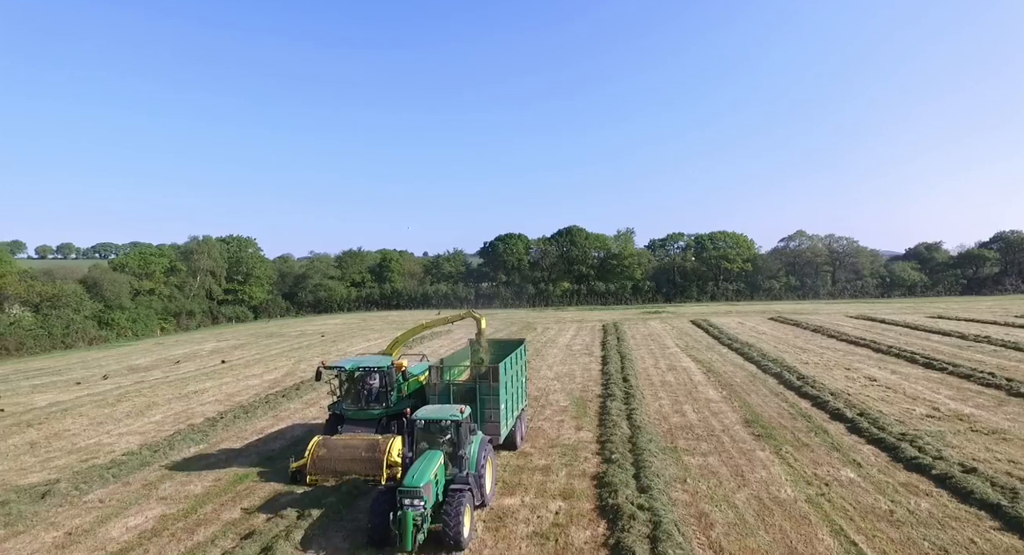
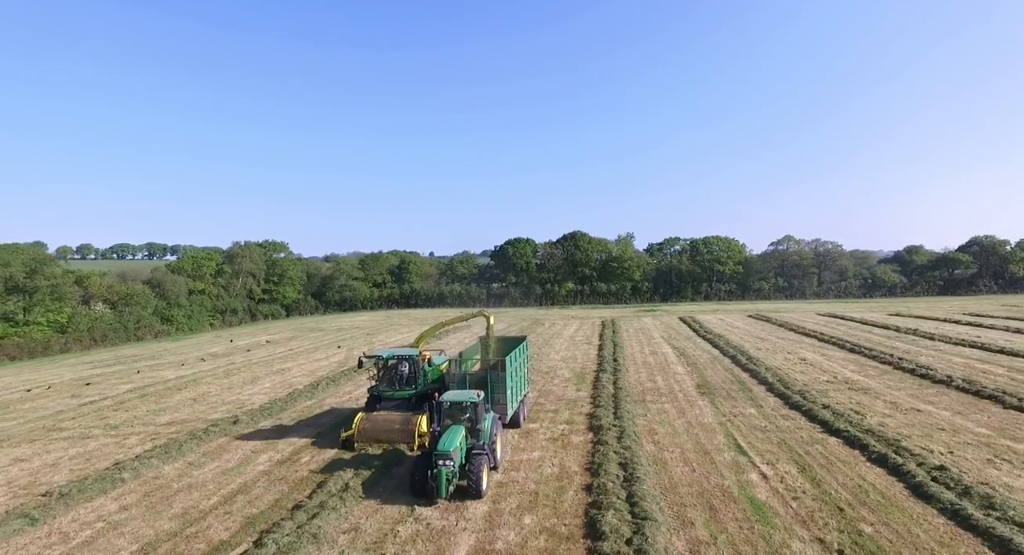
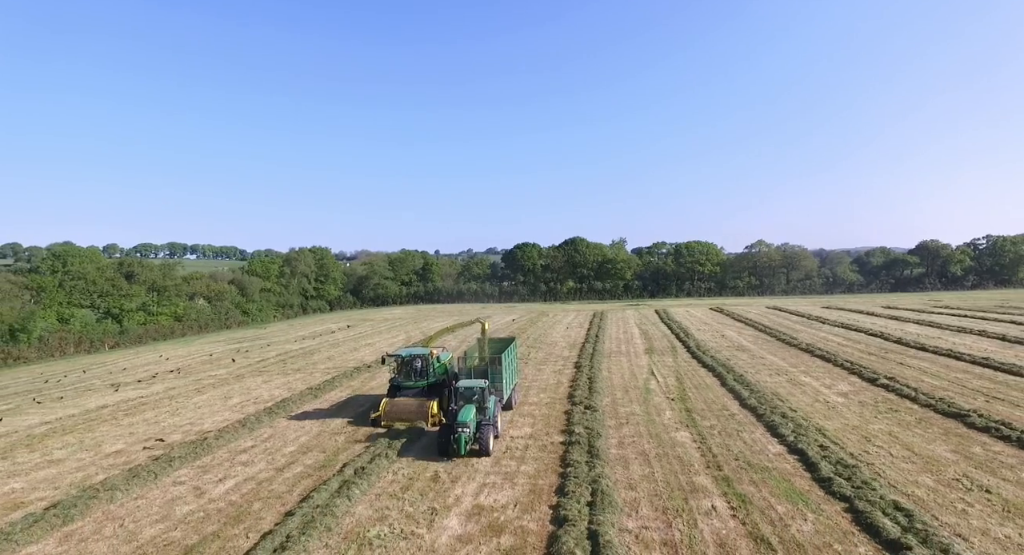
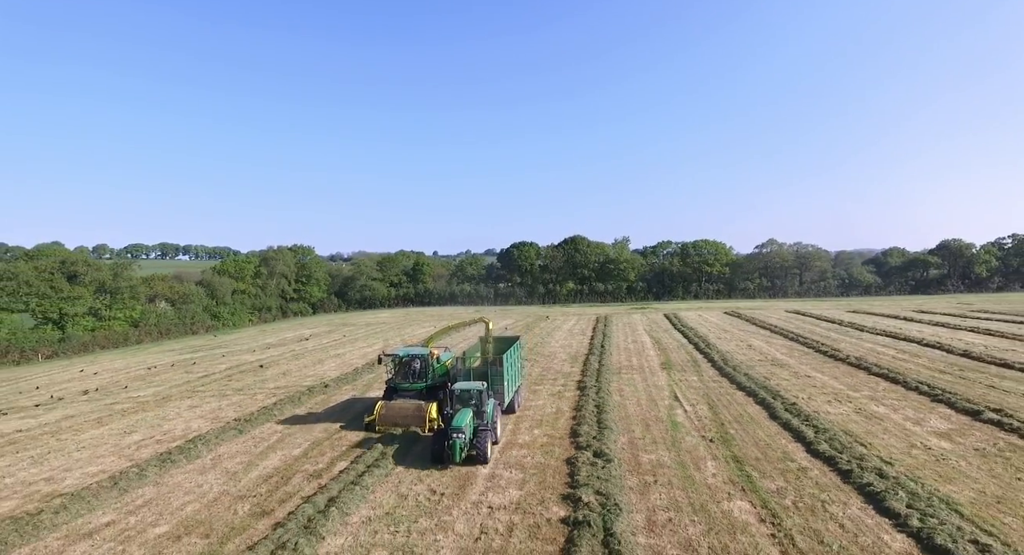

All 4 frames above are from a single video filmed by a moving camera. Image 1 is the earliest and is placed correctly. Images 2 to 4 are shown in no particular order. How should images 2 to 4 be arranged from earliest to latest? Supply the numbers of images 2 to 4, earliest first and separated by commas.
2, 4, 3
